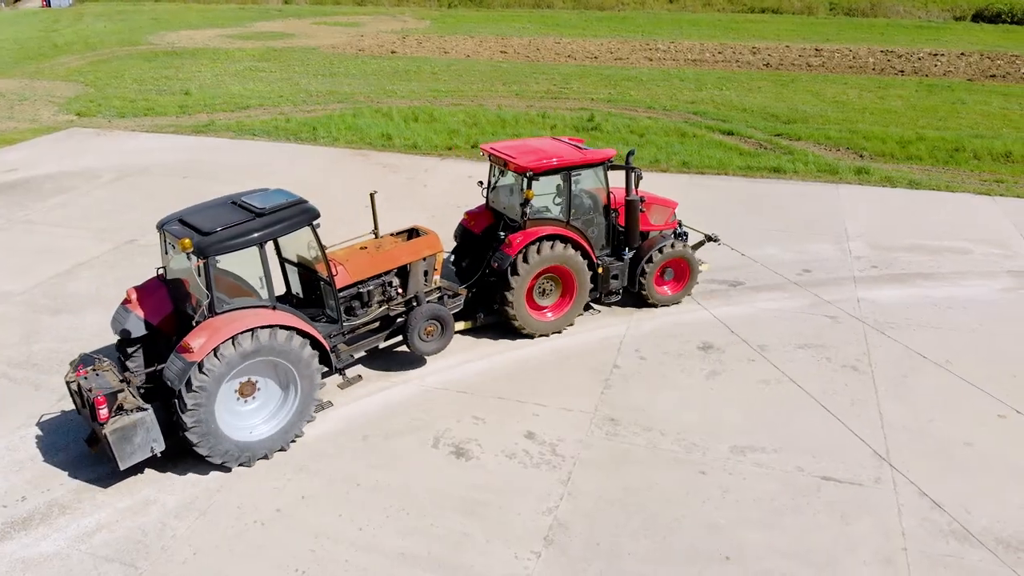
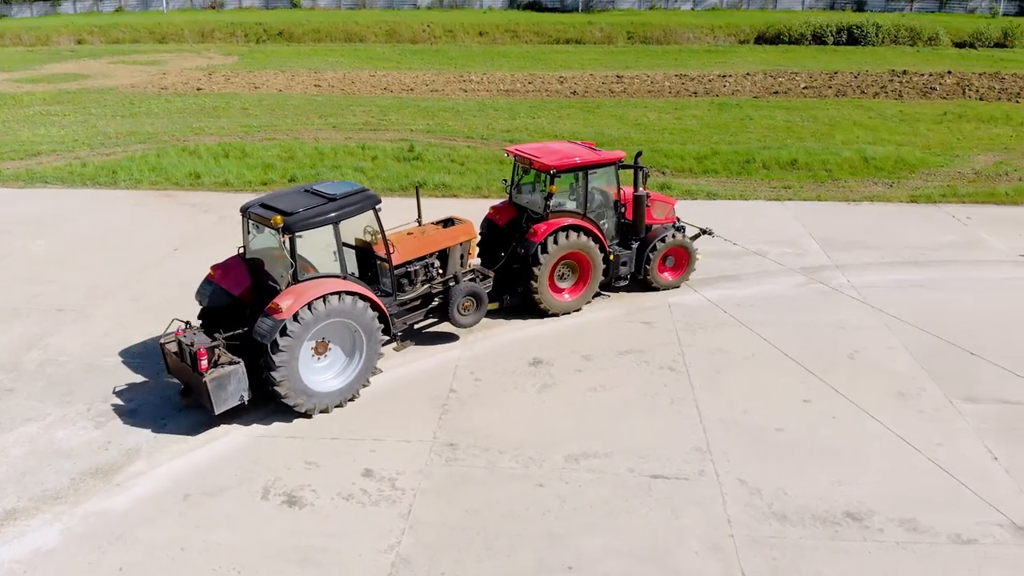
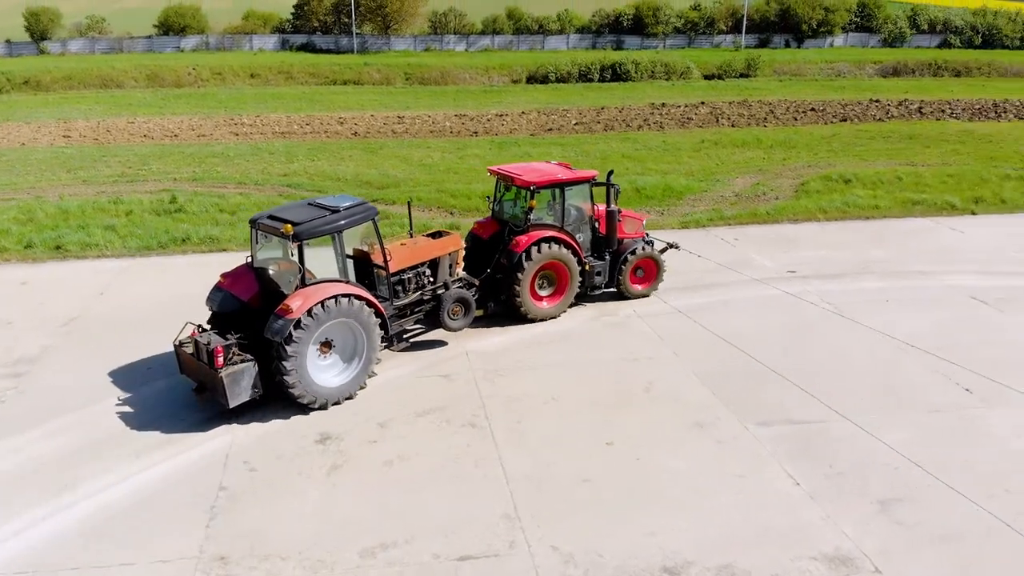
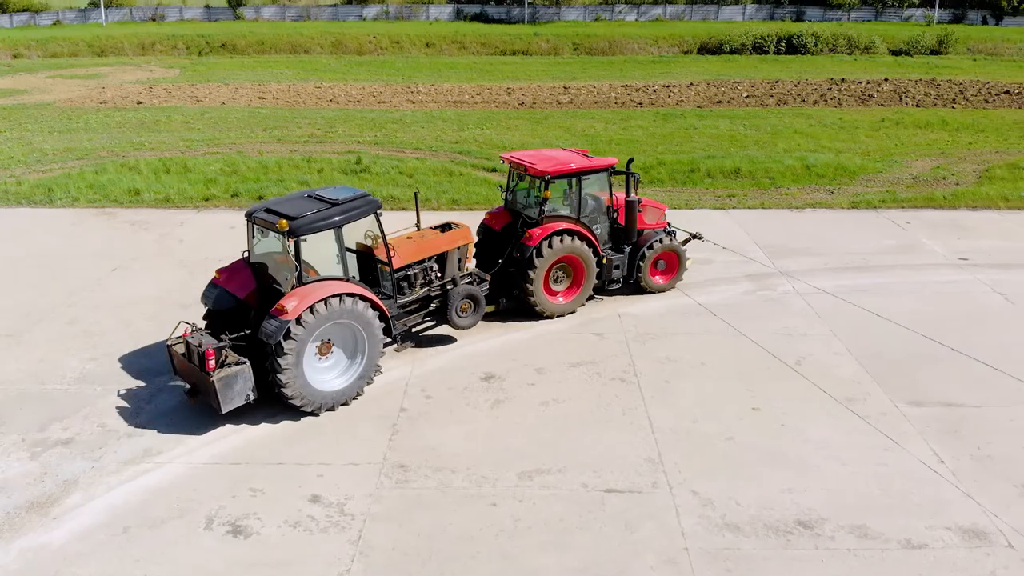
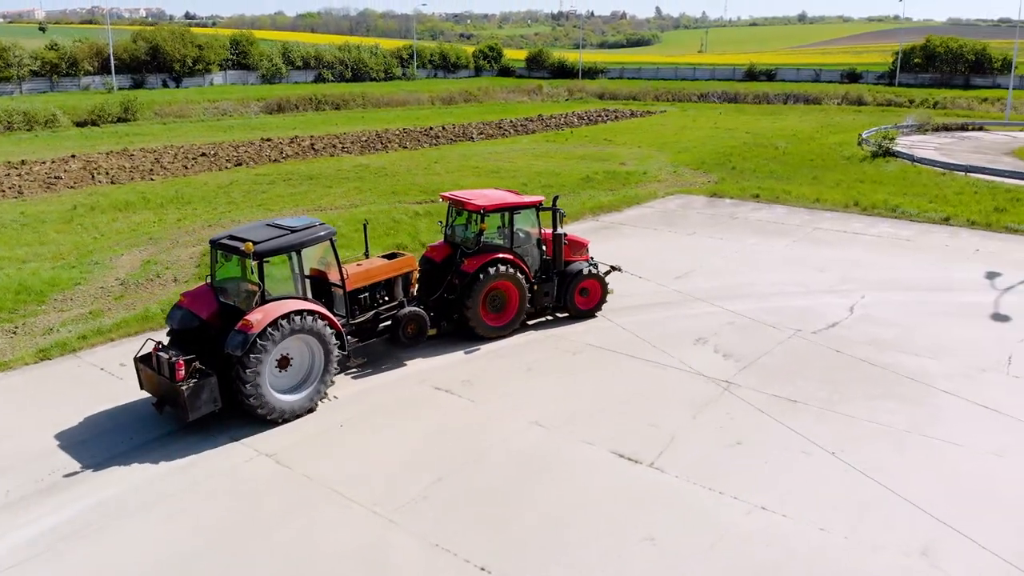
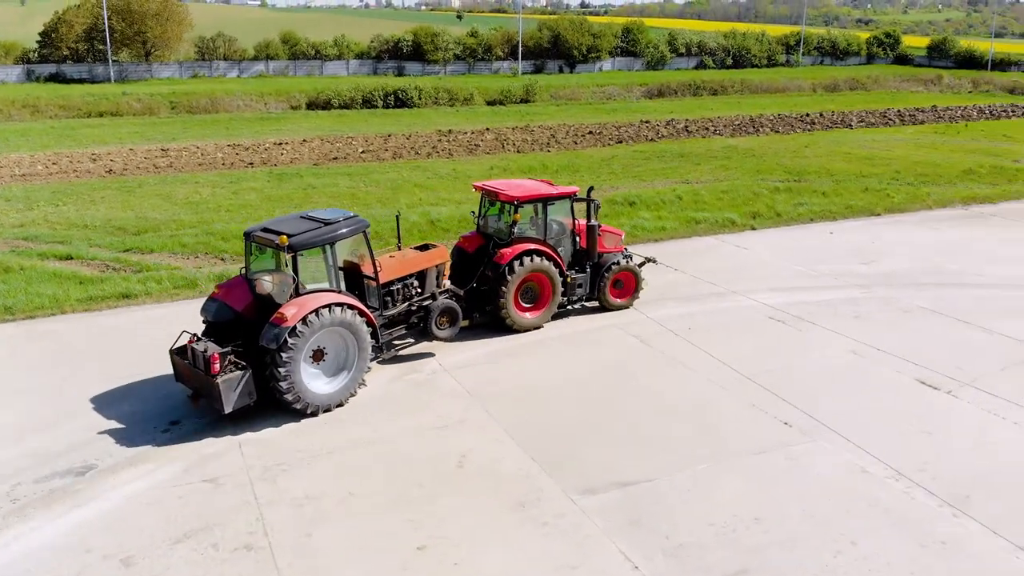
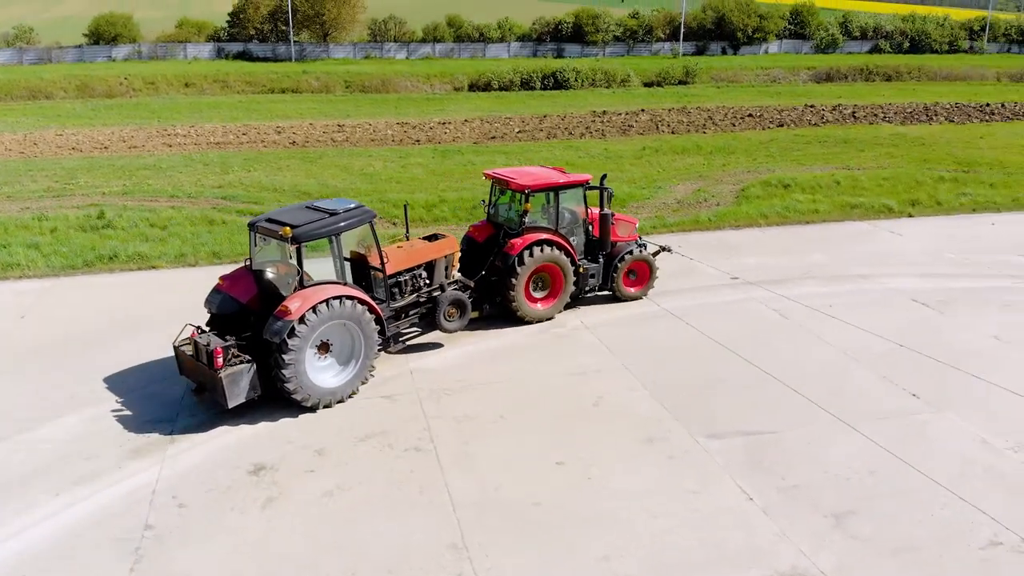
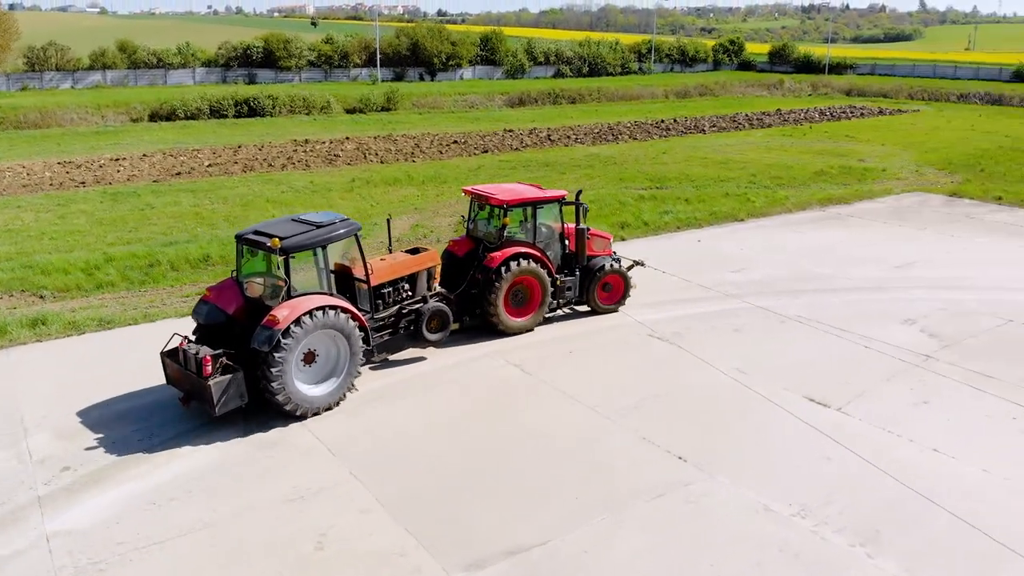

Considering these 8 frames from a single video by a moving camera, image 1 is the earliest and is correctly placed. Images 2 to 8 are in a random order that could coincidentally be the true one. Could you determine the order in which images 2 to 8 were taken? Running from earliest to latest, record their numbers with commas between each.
2, 4, 3, 7, 6, 8, 5
